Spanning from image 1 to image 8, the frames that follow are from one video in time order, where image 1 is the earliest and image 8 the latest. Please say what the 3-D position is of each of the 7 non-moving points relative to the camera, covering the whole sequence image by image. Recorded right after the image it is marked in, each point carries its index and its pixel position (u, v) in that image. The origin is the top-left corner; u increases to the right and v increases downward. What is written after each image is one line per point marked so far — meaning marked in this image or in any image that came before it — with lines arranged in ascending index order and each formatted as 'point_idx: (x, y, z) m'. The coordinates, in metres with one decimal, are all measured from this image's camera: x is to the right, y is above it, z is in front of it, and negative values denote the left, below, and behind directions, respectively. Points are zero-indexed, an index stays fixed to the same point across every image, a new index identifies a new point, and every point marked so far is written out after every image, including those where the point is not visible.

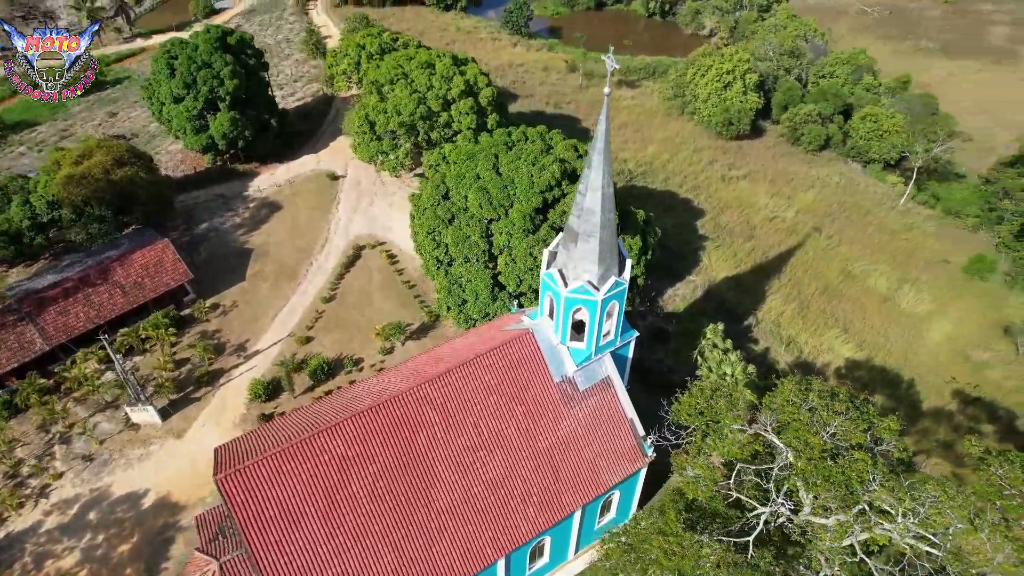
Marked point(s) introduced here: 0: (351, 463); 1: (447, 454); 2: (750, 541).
0: (-3.9, -4.5, +16.2) m
1: (-1.7, -4.4, +17.1) m
2: (+5.9, -6.2, +15.4) m
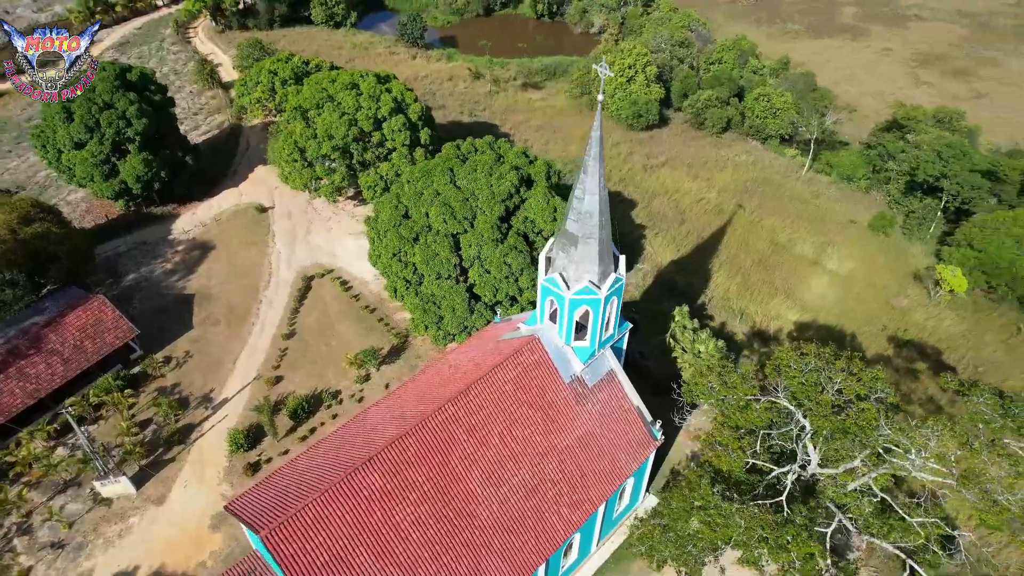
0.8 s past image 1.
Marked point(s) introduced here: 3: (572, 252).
0: (-2.9, -5.2, +16.0) m
1: (-0.8, -4.9, +17.2) m
2: (+7.1, -5.6, +16.6) m
3: (+1.7, +1.0, +18.0) m
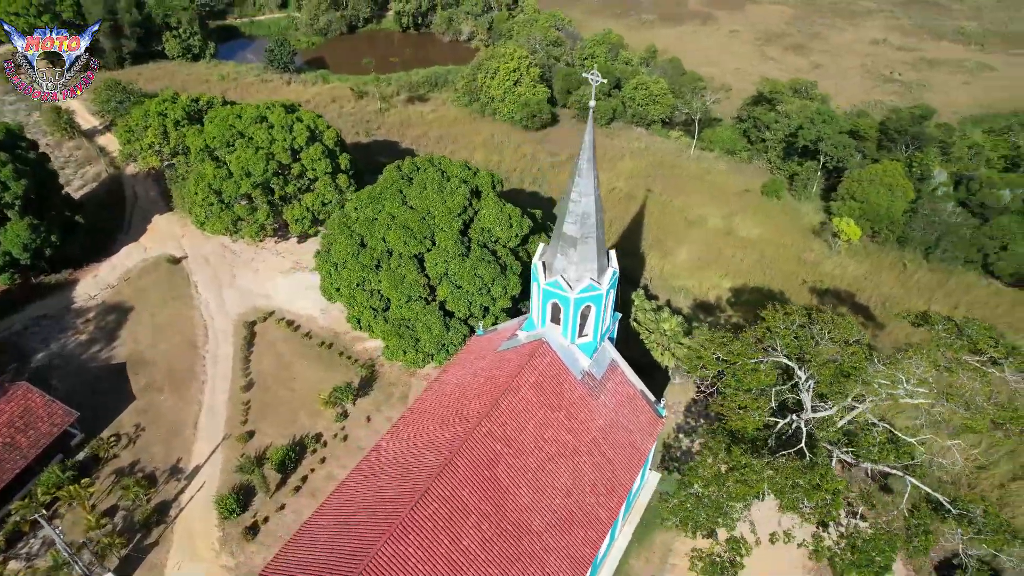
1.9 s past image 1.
0: (-1.4, -5.8, +16.0) m
1: (+0.4, -5.2, +17.6) m
2: (+8.3, -4.6, +18.3) m
3: (+1.7, +1.0, +18.7) m
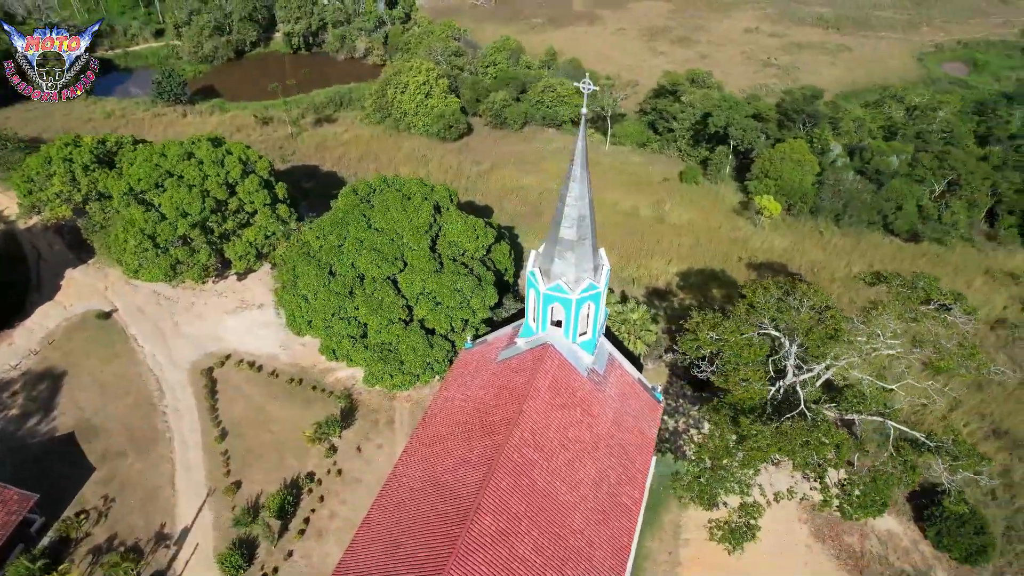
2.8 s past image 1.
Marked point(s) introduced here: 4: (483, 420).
0: (-0.1, -6.1, +16.2) m
1: (+1.3, -5.4, +18.0) m
2: (+8.9, -3.8, +19.9) m
3: (+1.7, +1.0, +19.3) m
4: (-0.8, -3.9, +19.1) m
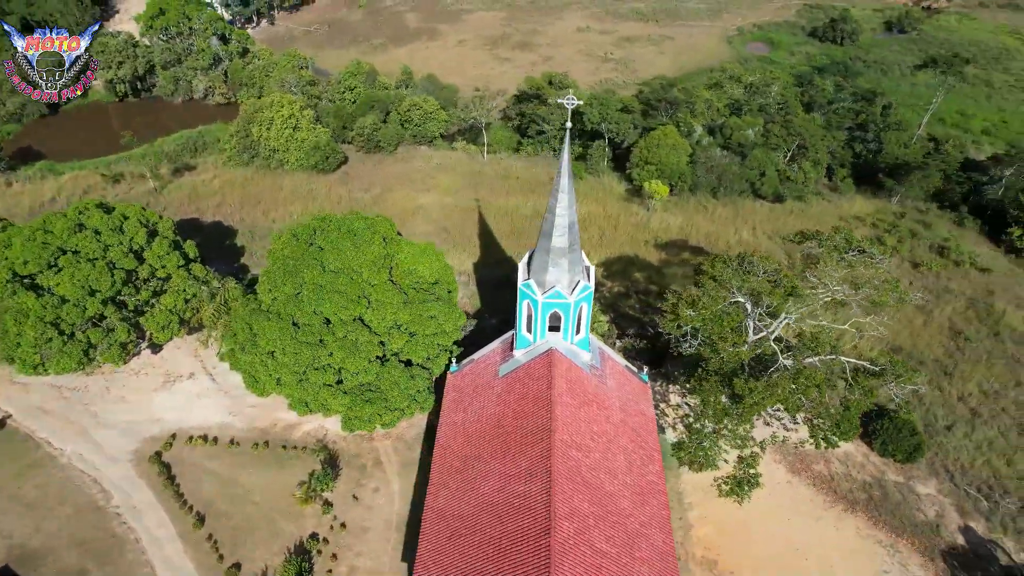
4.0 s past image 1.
0: (+1.8, -6.4, +17.0) m
1: (+2.6, -5.4, +19.0) m
2: (+9.2, -2.6, +22.6) m
3: (+1.6, +0.8, +20.4) m
4: (+0.1, -4.4, +19.6) m
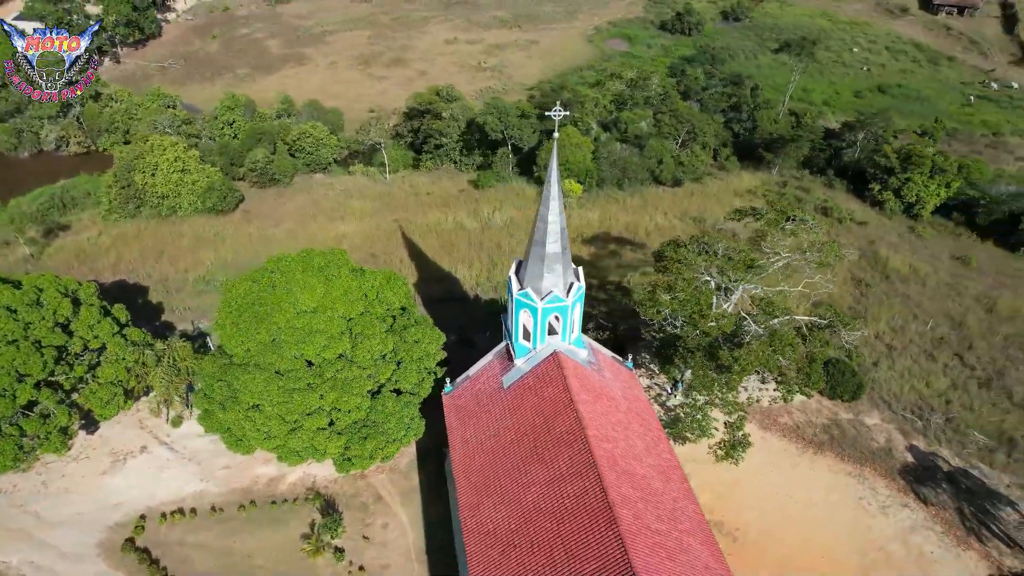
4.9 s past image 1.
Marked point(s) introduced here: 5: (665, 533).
0: (+3.4, -6.3, +17.9) m
1: (+3.7, -5.3, +20.0) m
2: (+9.0, -1.7, +24.7) m
3: (+1.5, +0.7, +21.2) m
4: (+1.0, -4.7, +20.1) m
5: (+4.2, -7.0, +18.1) m
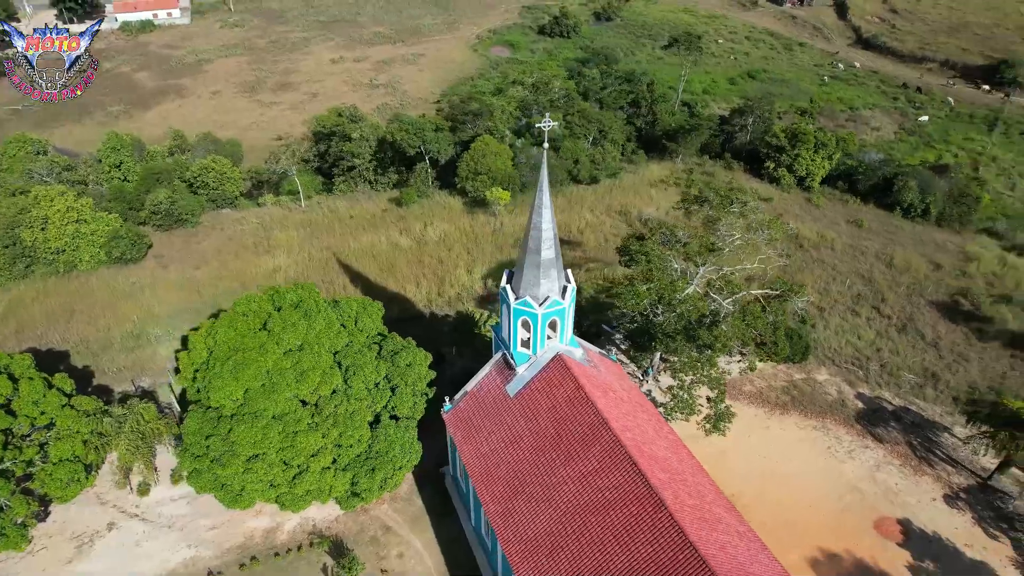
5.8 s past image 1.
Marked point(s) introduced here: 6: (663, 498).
0: (+4.7, -6.1, +18.9) m
1: (+4.5, -5.1, +21.1) m
2: (+8.5, -0.9, +26.5) m
3: (+1.4, +0.5, +21.9) m
4: (+1.7, -4.9, +20.7) m
5: (+5.5, -6.7, +19.2) m
6: (+4.2, -6.0, +17.9) m
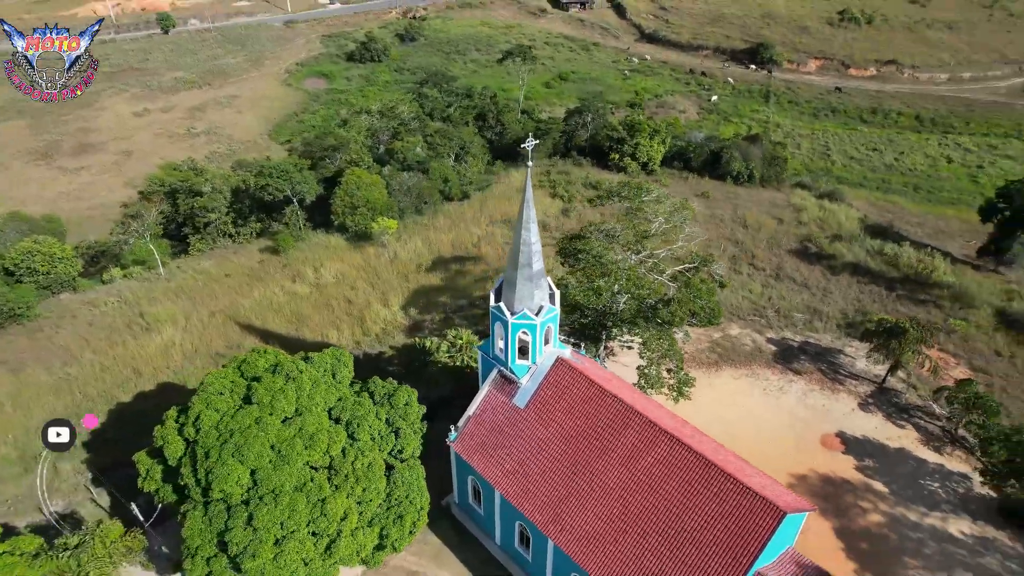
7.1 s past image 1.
0: (+6.4, -5.5, +21.0) m
1: (+5.4, -4.7, +23.0) m
2: (+6.9, -0.1, +29.3) m
3: (+1.1, +0.2, +23.0) m
4: (+2.8, -5.0, +22.0) m
5: (+7.2, -5.9, +21.5) m
6: (+6.1, -5.4, +19.9) m
